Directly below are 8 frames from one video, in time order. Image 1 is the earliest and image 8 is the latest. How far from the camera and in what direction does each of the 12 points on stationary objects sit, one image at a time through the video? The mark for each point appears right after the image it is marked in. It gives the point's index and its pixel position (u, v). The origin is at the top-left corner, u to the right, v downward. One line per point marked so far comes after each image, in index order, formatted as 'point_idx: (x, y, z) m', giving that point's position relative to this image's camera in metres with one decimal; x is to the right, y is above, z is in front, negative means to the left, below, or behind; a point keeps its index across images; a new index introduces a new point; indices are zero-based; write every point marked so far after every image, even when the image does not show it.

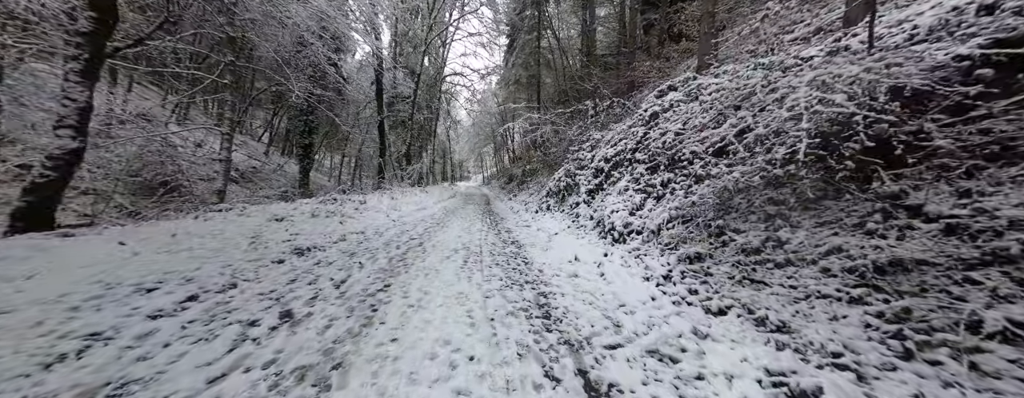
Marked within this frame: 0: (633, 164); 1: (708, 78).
0: (+3.3, +1.0, +8.1) m
1: (+5.4, +3.3, +8.2) m
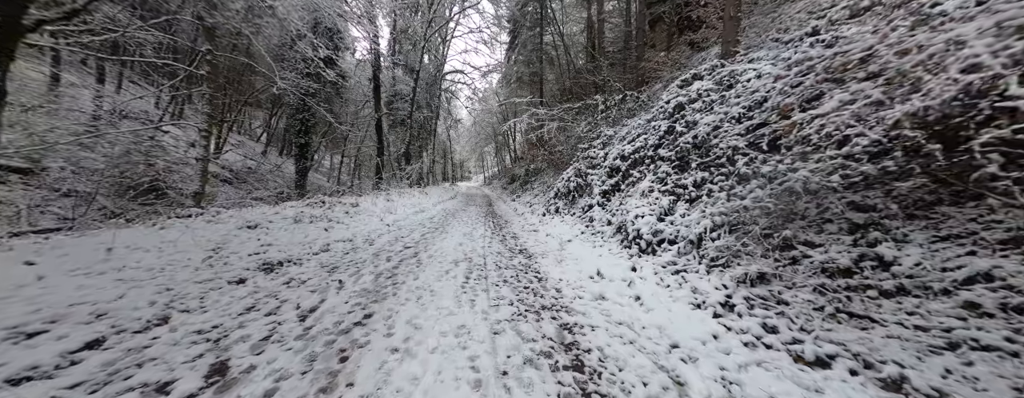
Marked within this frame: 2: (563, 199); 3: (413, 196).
0: (+3.5, +0.9, +7.2) m
1: (+5.6, +3.3, +7.2) m
2: (+1.9, -0.1, +11.0) m
3: (-6.0, +0.1, +18.1) m
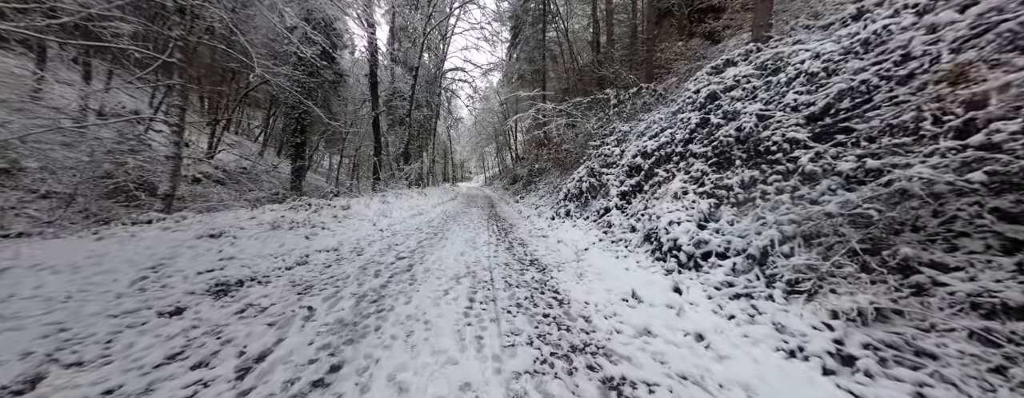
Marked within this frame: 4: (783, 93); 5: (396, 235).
0: (+3.7, +0.8, +6.3) m
1: (+5.8, +3.2, +6.3) m
2: (+2.1, -0.1, +10.1) m
3: (-5.7, +0.1, +17.2) m
4: (+4.8, +1.9, +5.2) m
5: (-3.2, -1.0, +8.3) m
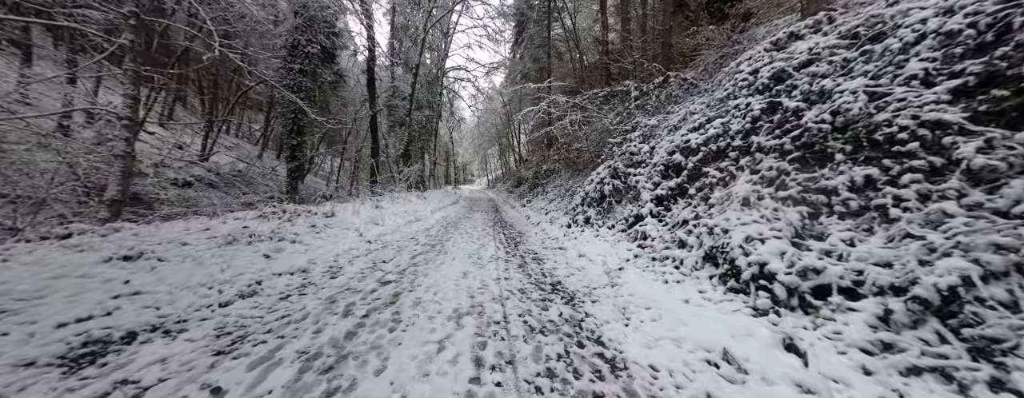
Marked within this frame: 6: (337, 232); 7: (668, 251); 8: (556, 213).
0: (+4.0, +0.7, +4.9) m
1: (+6.0, +3.1, +4.9) m
2: (+2.4, -0.3, +8.7) m
3: (-5.4, -0.2, +15.9) m
4: (+5.0, +1.8, +3.8) m
5: (-3.0, -1.2, +7.0) m
6: (-4.3, -0.8, +7.2) m
7: (+2.7, -0.9, +5.1) m
8: (+1.8, -0.6, +11.7) m
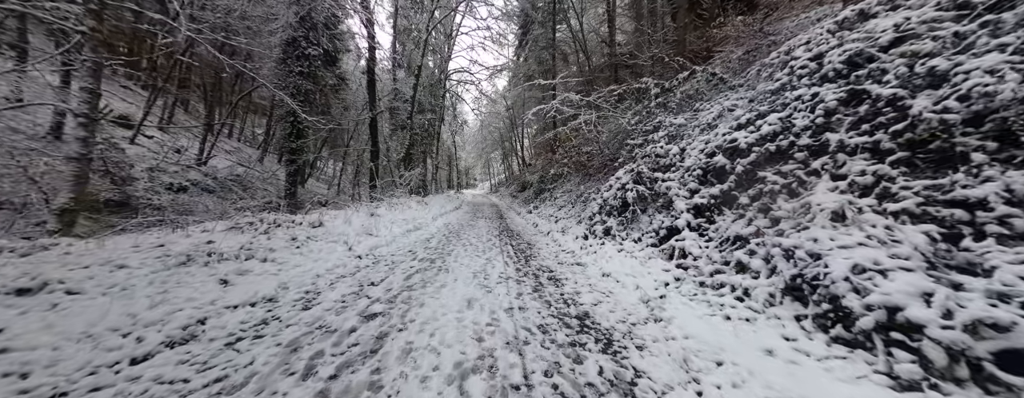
0: (+4.2, +0.6, +3.9) m
1: (+6.2, +2.9, +3.9) m
2: (+2.7, -0.5, +7.7) m
3: (-5.1, -0.5, +15.0) m
4: (+5.2, +1.6, +2.9) m
5: (-2.7, -1.4, +6.0) m
6: (-4.0, -1.0, +6.3) m
7: (+2.9, -1.1, +4.1) m
8: (+2.1, -0.8, +10.7) m
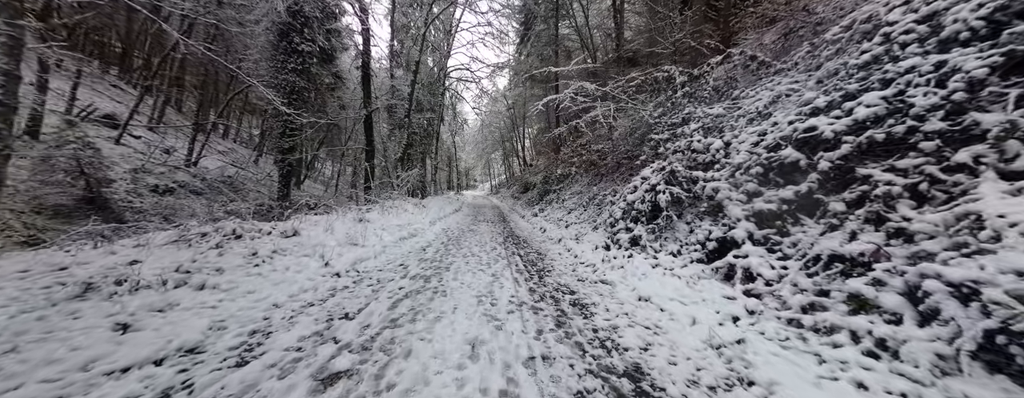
0: (+4.4, +0.5, +2.7) m
1: (+6.4, +2.9, +2.8) m
2: (+2.9, -0.6, +6.5) m
3: (-4.9, -0.6, +13.8) m
4: (+5.4, +1.6, +1.7) m
5: (-2.5, -1.4, +4.9) m
6: (-3.8, -1.1, +5.1) m
7: (+3.1, -1.1, +3.0) m
8: (+2.3, -0.9, +9.6) m
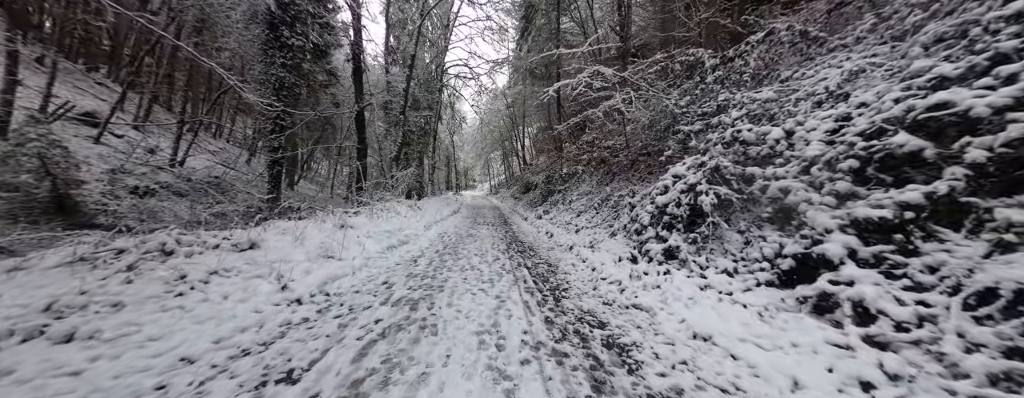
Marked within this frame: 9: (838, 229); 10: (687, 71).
0: (+4.5, +0.5, +1.6) m
1: (+6.6, +2.8, +1.6) m
2: (+3.0, -0.6, +5.4) m
3: (-4.8, -0.7, +12.6) m
4: (+5.6, +1.5, +0.5) m
5: (-2.4, -1.5, +3.7) m
6: (-3.7, -1.1, +3.9) m
7: (+3.3, -1.2, +1.8) m
8: (+2.4, -1.0, +8.4) m
9: (+3.7, -0.3, +3.3) m
10: (+5.1, +3.8, +8.8) m
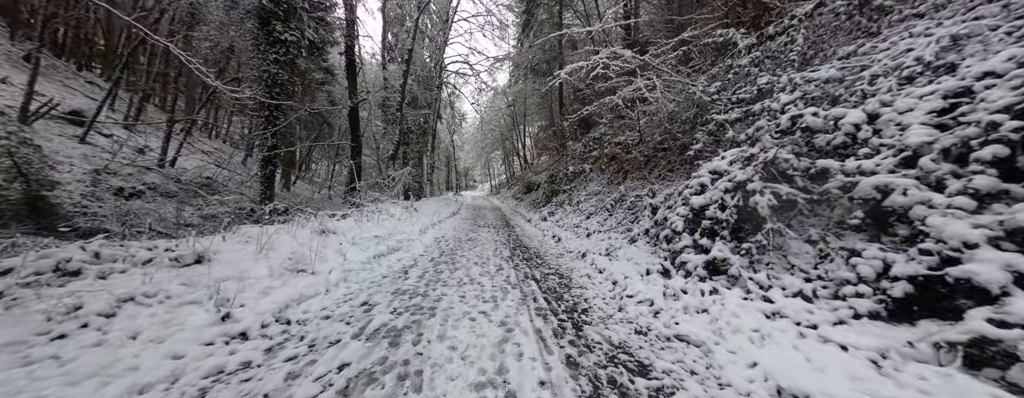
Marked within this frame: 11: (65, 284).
0: (+4.6, +0.5, +0.6) m
1: (+6.7, +2.8, +0.6) m
2: (+3.1, -0.6, +4.4) m
3: (-4.6, -0.7, +11.6) m
4: (+5.7, +1.5, -0.5) m
5: (-2.3, -1.5, +2.7) m
6: (-3.5, -1.2, +2.9) m
7: (+3.4, -1.2, +0.8) m
8: (+2.5, -1.0, +7.4) m
9: (+3.8, -0.4, +2.4) m
10: (+5.2, +3.8, +7.8) m
11: (-4.6, -0.9, +3.0) m
